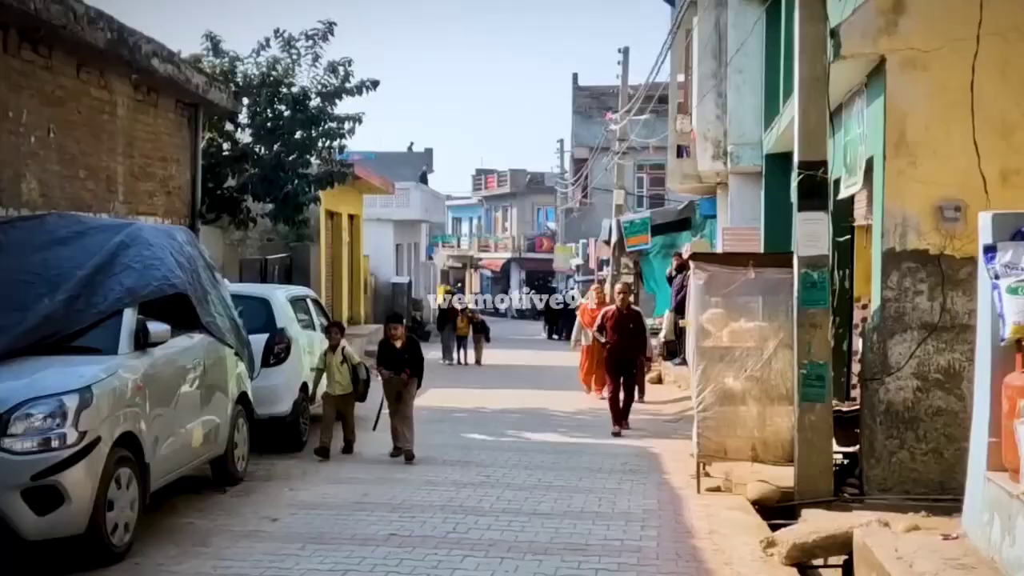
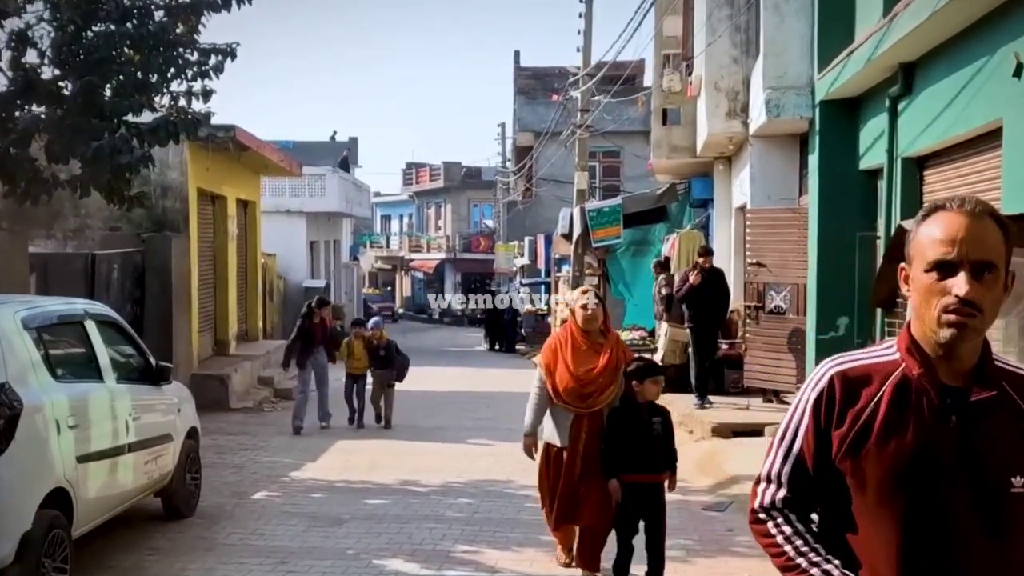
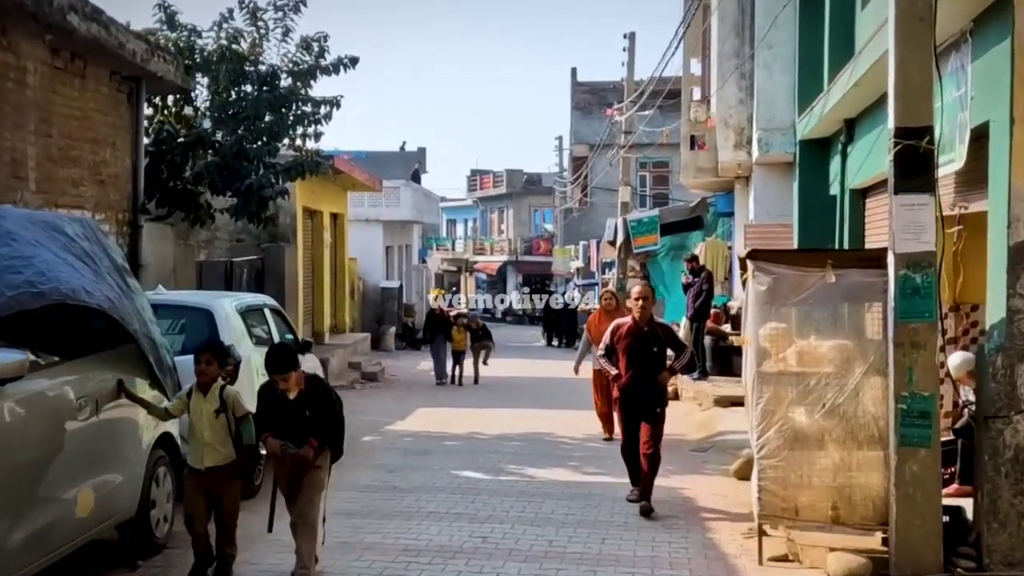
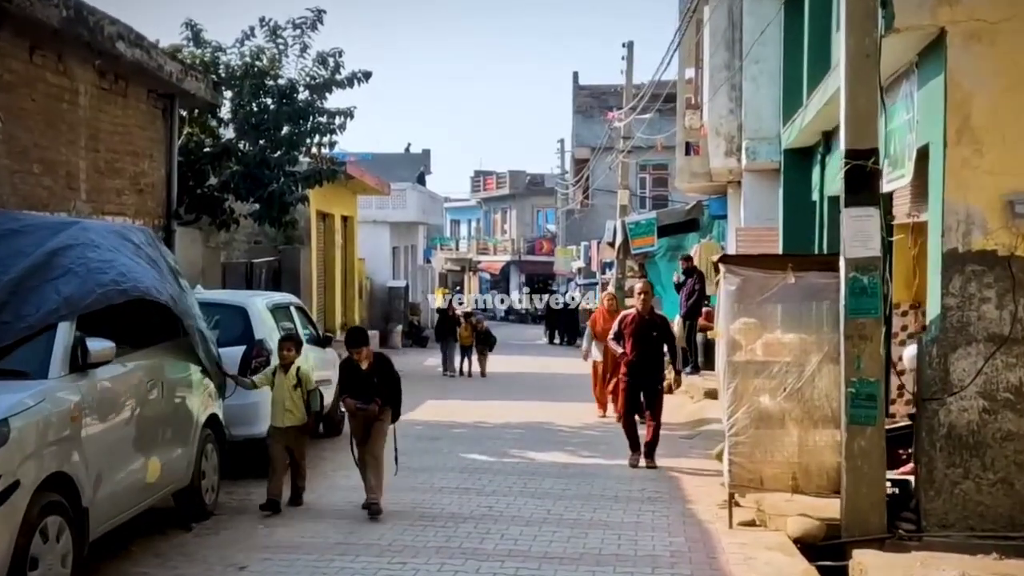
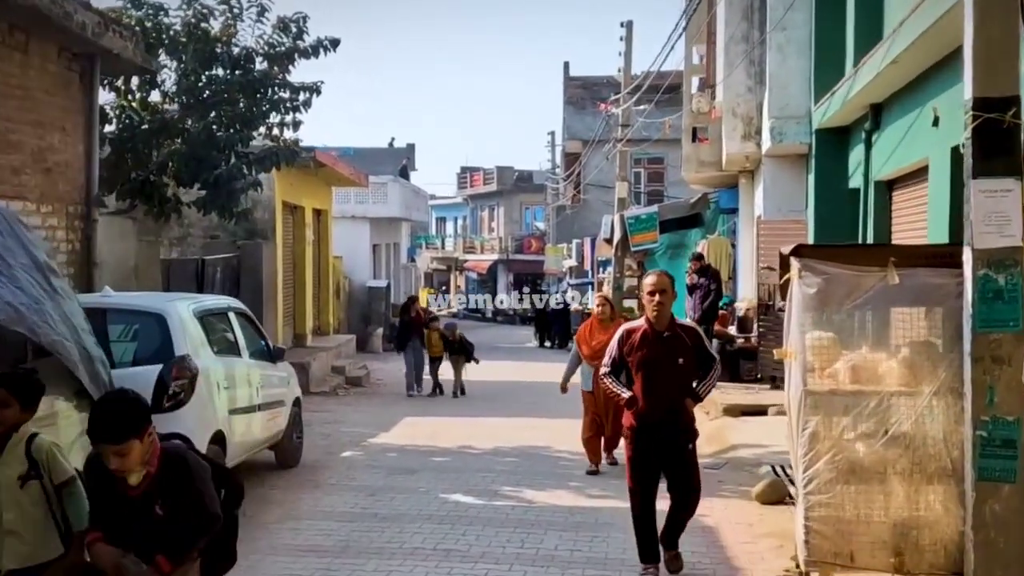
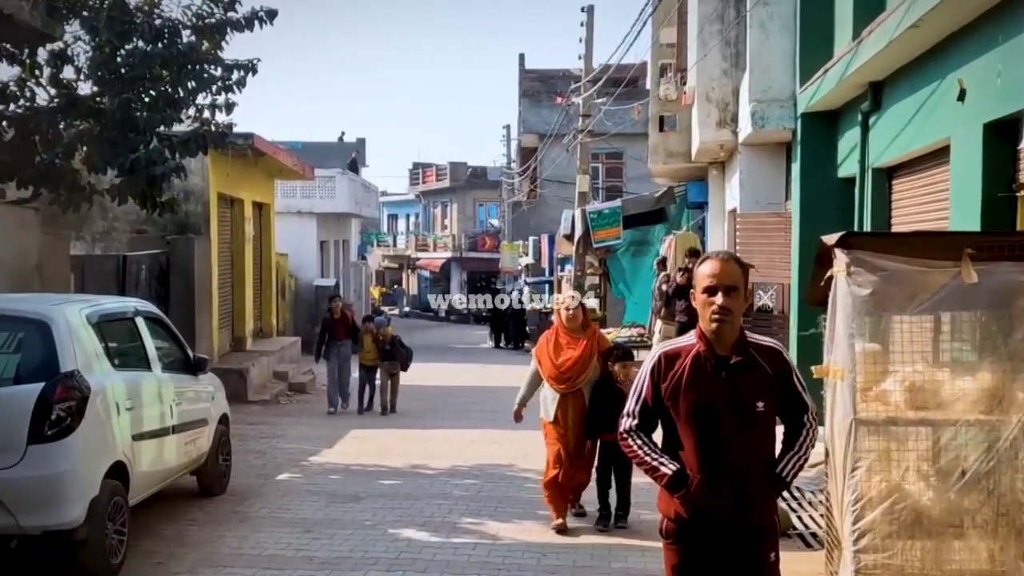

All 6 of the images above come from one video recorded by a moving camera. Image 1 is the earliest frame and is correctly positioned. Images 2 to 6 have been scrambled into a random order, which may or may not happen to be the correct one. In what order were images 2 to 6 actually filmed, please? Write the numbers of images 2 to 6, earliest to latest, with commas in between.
4, 3, 5, 6, 2
